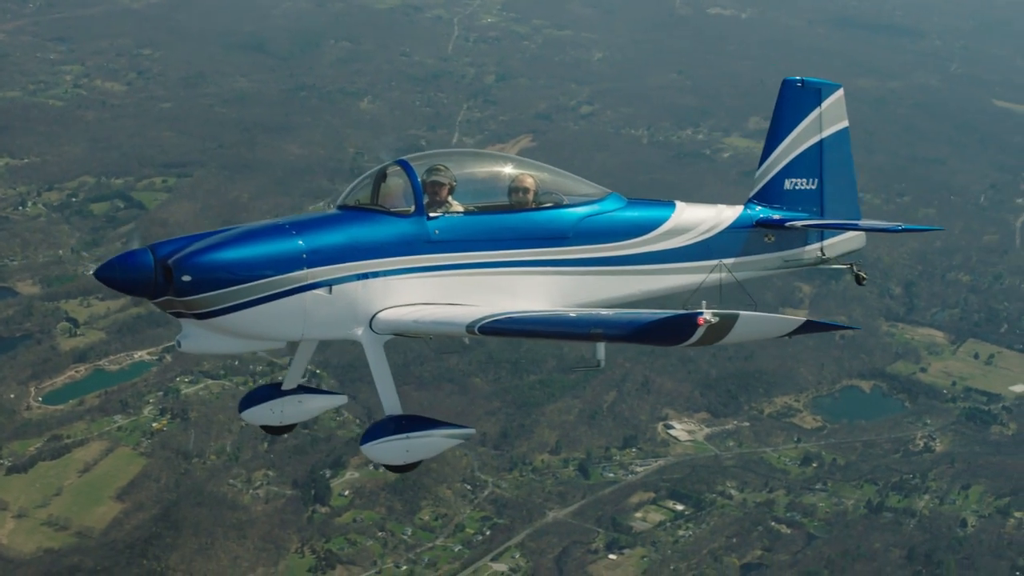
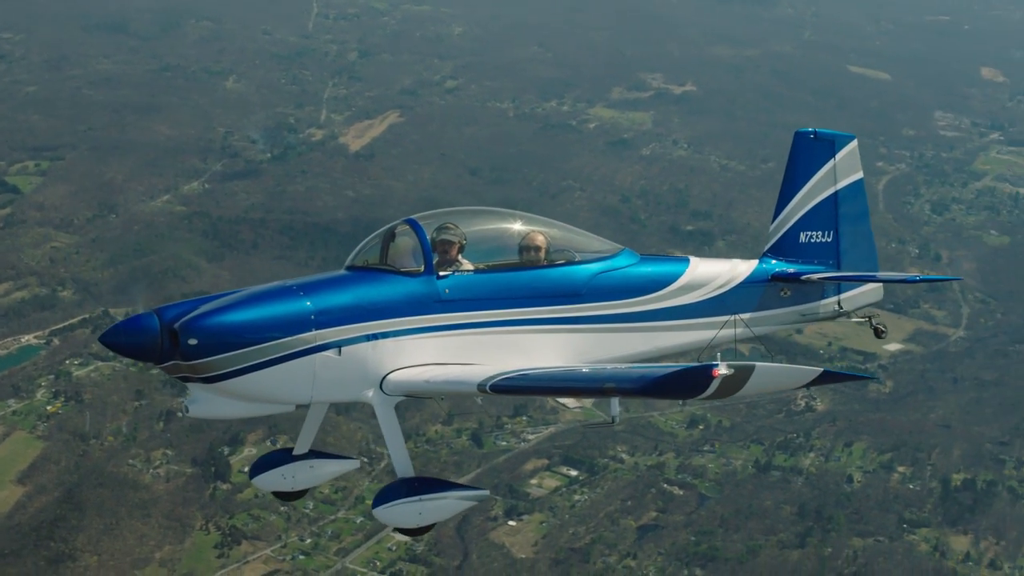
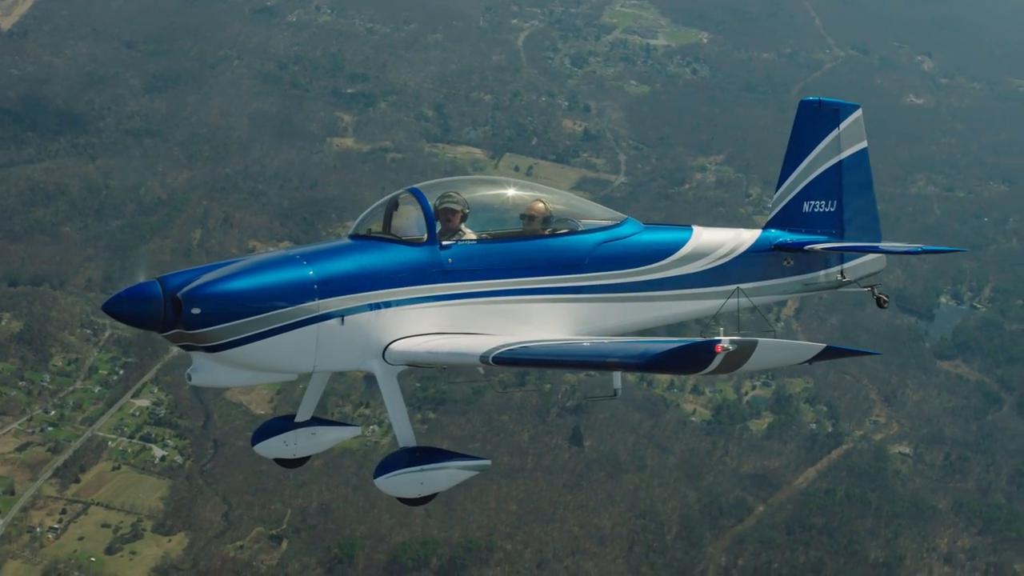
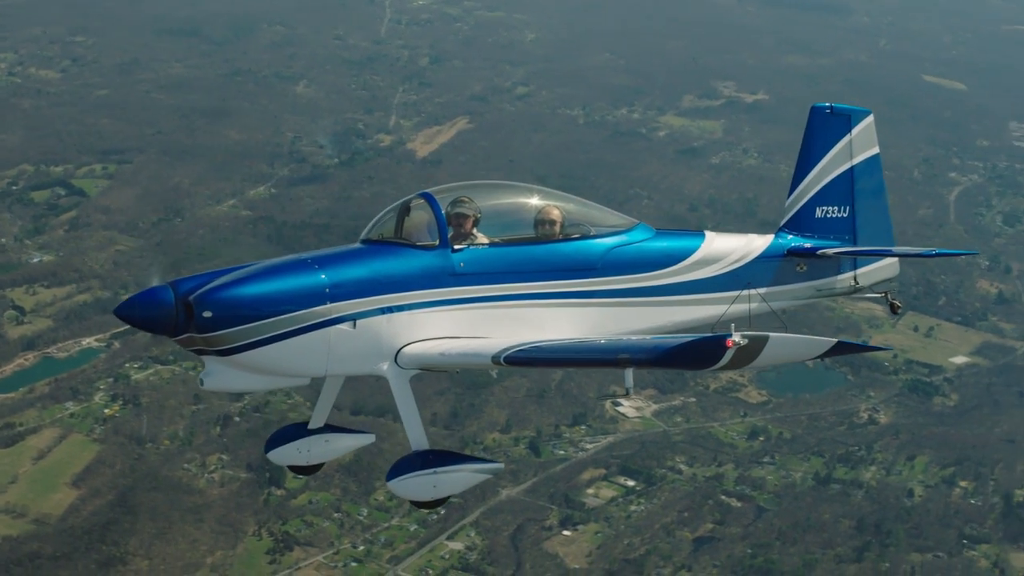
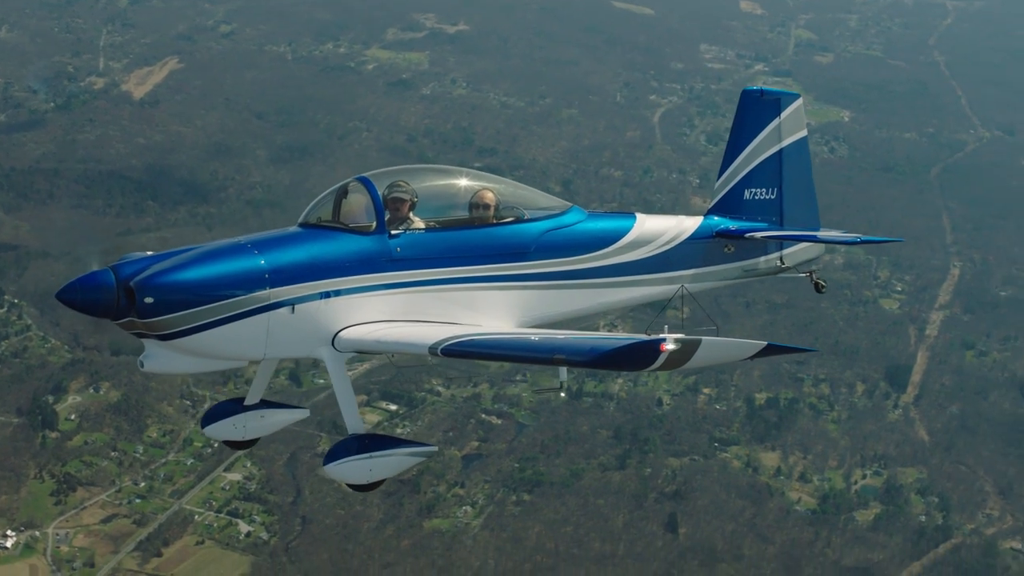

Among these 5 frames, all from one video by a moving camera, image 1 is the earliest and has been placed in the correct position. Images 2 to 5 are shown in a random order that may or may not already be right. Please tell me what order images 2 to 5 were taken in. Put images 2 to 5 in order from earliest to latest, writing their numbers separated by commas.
4, 2, 5, 3
